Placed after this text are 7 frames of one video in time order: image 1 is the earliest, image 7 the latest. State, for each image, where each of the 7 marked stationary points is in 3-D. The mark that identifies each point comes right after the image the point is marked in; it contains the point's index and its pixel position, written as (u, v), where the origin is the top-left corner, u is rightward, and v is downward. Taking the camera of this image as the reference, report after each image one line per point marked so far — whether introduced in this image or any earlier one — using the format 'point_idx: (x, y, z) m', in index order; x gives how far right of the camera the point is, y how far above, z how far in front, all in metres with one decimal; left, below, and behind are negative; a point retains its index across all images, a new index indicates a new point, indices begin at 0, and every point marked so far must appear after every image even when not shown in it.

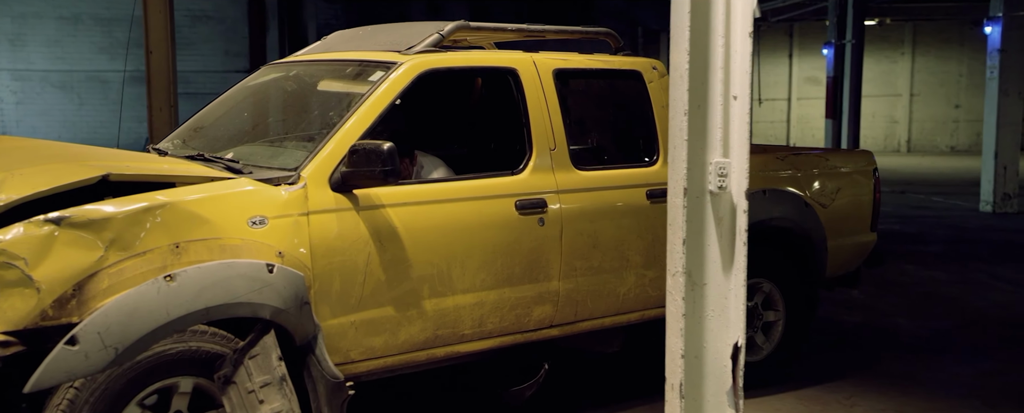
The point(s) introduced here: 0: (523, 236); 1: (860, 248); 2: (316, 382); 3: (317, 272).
0: (0.0, -0.1, +4.3) m
1: (+2.2, -0.3, +5.9) m
2: (-0.8, -0.7, +3.6) m
3: (-0.8, -0.3, +3.7) m
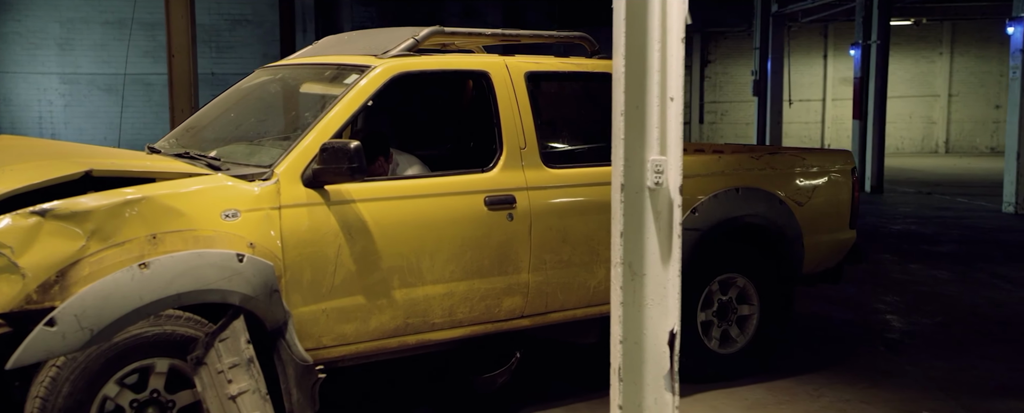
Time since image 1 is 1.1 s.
0: (-0.1, -0.1, +4.5) m
1: (+2.1, -0.2, +6.0) m
2: (-0.9, -0.7, +3.9) m
3: (-0.9, -0.2, +4.0) m
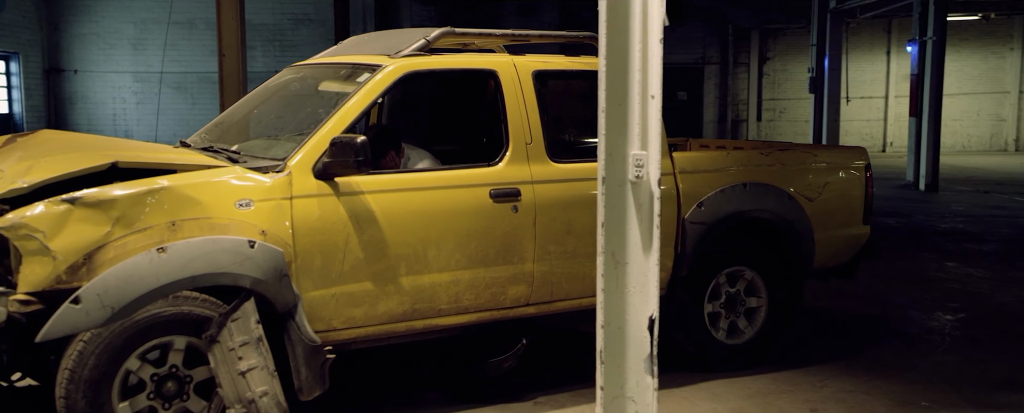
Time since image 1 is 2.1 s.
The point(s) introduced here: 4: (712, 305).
0: (-0.1, -0.1, +4.8) m
1: (+2.2, -0.2, +6.1) m
2: (-1.0, -0.6, +4.2) m
3: (-1.0, -0.2, +4.2) m
4: (+1.2, -0.6, +5.6) m
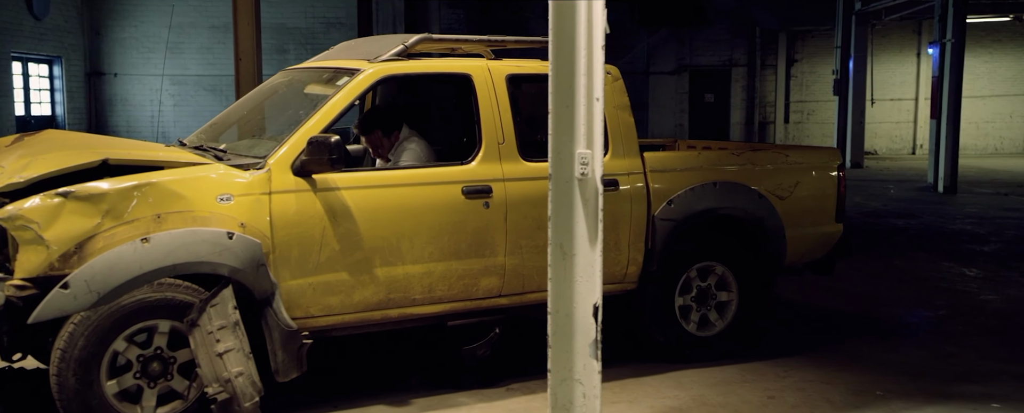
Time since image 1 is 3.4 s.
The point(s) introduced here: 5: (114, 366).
0: (-0.2, -0.1, +5.0) m
1: (+2.1, -0.2, +6.3) m
2: (-1.1, -0.6, +4.5) m
3: (-1.1, -0.2, +4.6) m
4: (+1.1, -0.6, +5.8) m
5: (-1.8, -0.7, +4.2) m
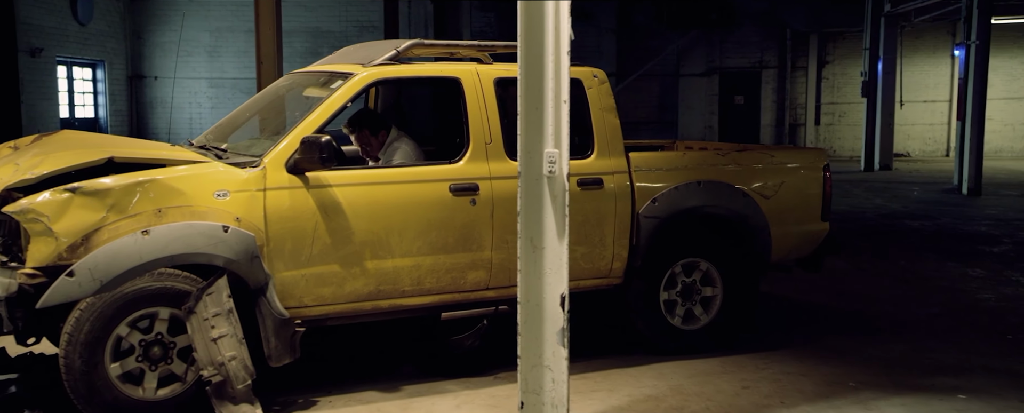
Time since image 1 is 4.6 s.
0: (-0.3, 0.0, +5.3) m
1: (+2.0, -0.2, +6.4) m
2: (-1.2, -0.6, +4.8) m
3: (-1.2, -0.1, +4.8) m
4: (+1.0, -0.6, +6.0) m
5: (-1.9, -0.7, +4.5) m
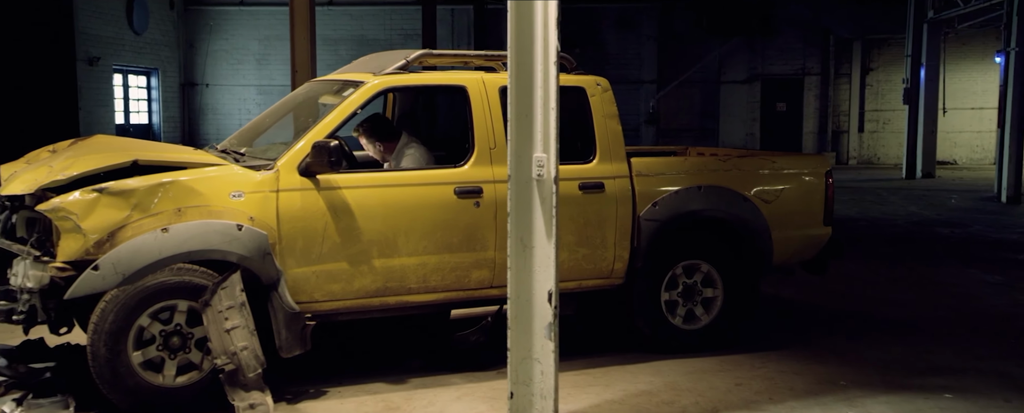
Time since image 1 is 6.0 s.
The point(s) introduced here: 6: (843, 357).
0: (-0.3, 0.0, +5.6) m
1: (+2.1, -0.2, +6.6) m
2: (-1.3, -0.6, +5.1) m
3: (-1.3, -0.1, +5.2) m
4: (+1.0, -0.6, +6.2) m
5: (-1.9, -0.7, +4.9) m
6: (+2.1, -1.0, +6.0) m
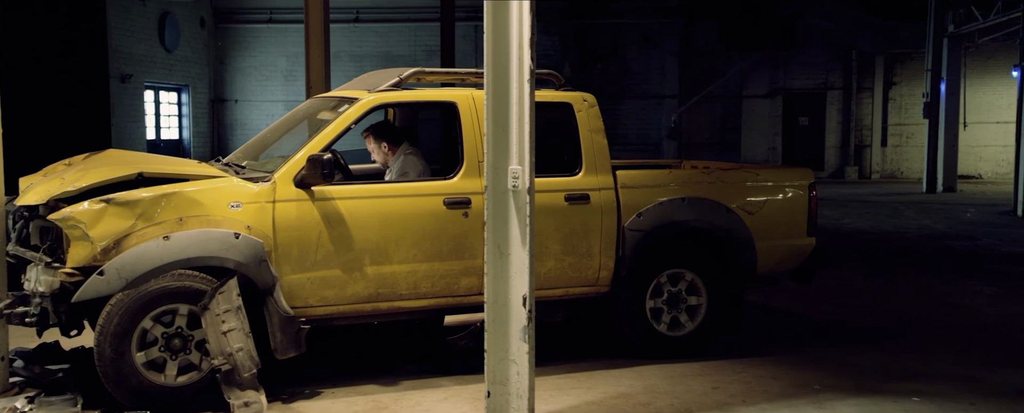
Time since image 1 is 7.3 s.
0: (-0.4, -0.1, +5.8) m
1: (+2.0, -0.3, +6.8) m
2: (-1.4, -0.6, +5.4) m
3: (-1.3, -0.2, +5.5) m
4: (+1.0, -0.7, +6.5) m
5: (-2.0, -0.7, +5.2) m
6: (+2.0, -1.0, +6.2) m
